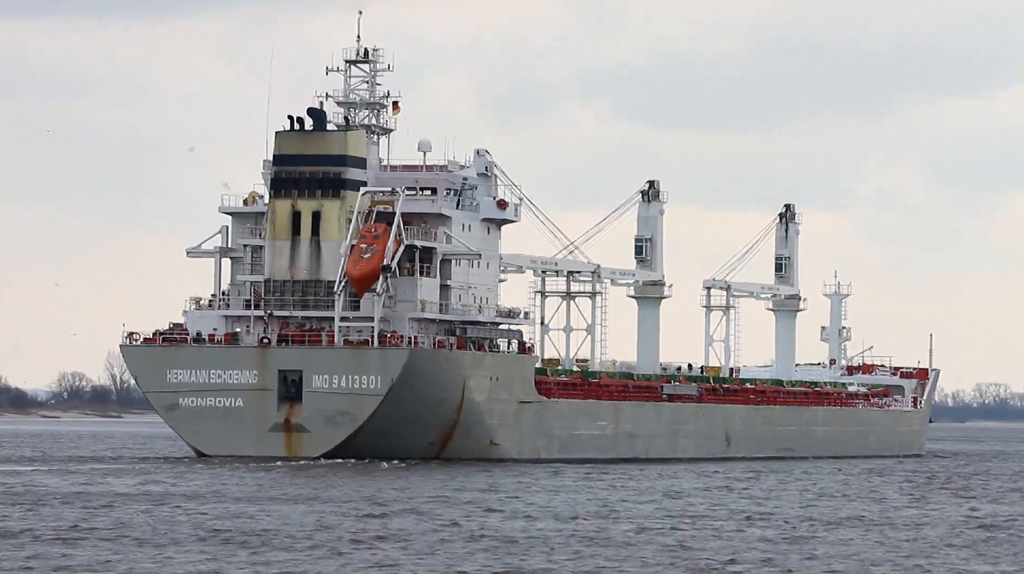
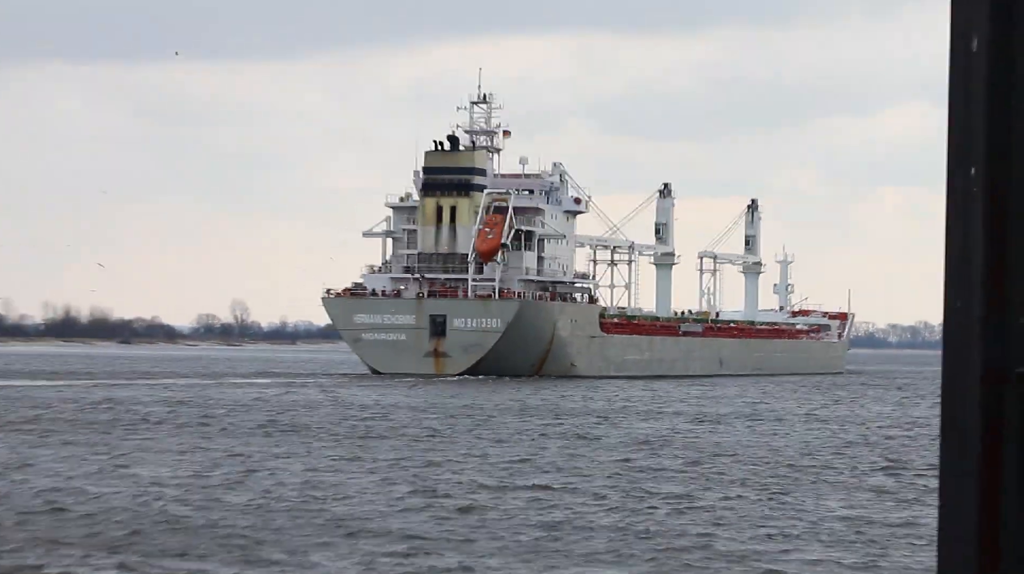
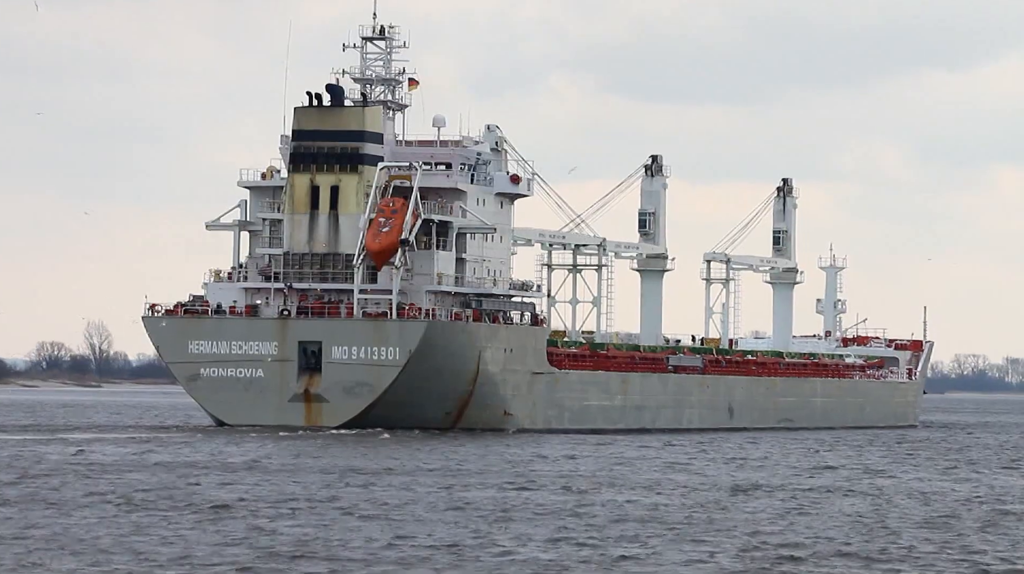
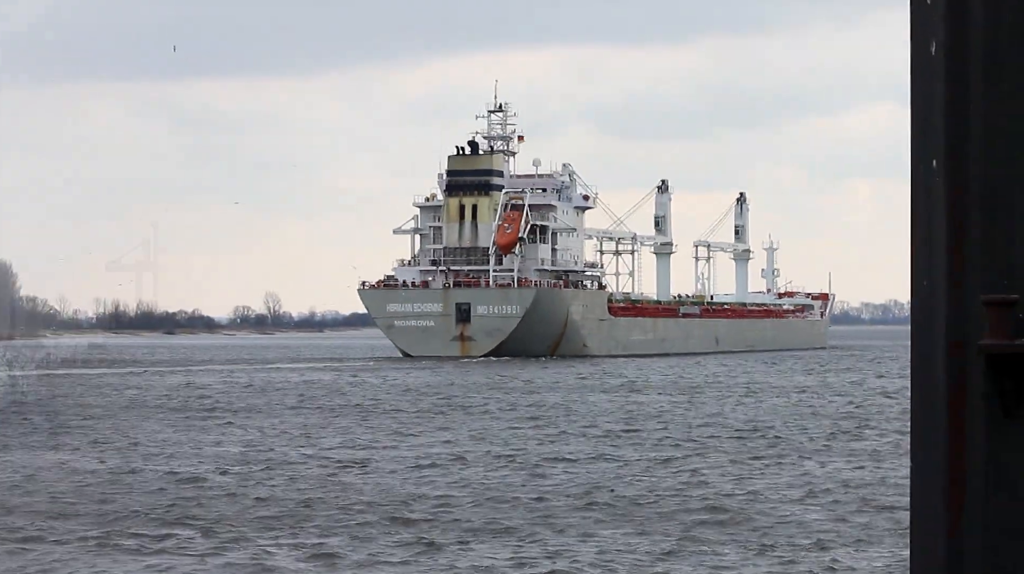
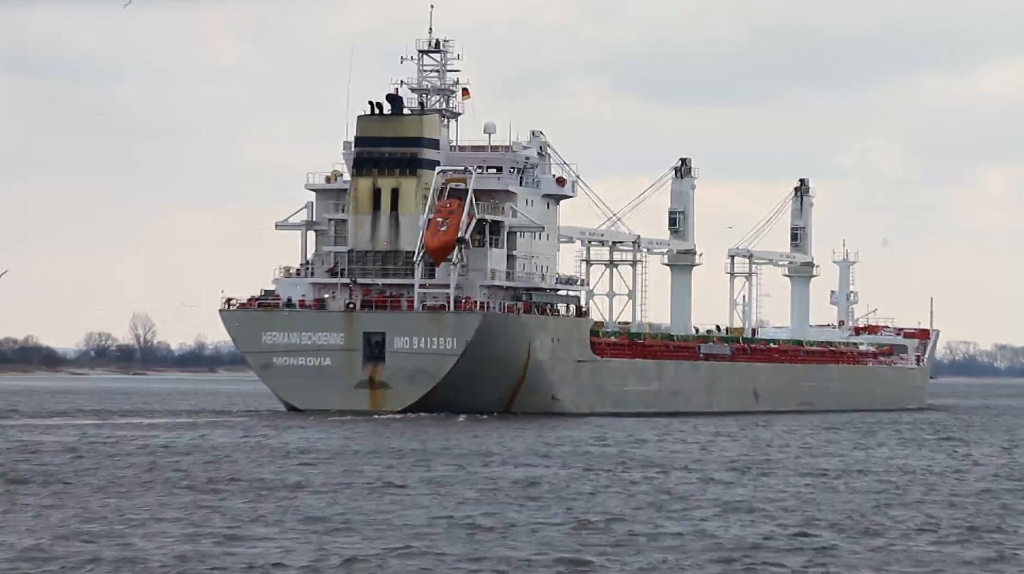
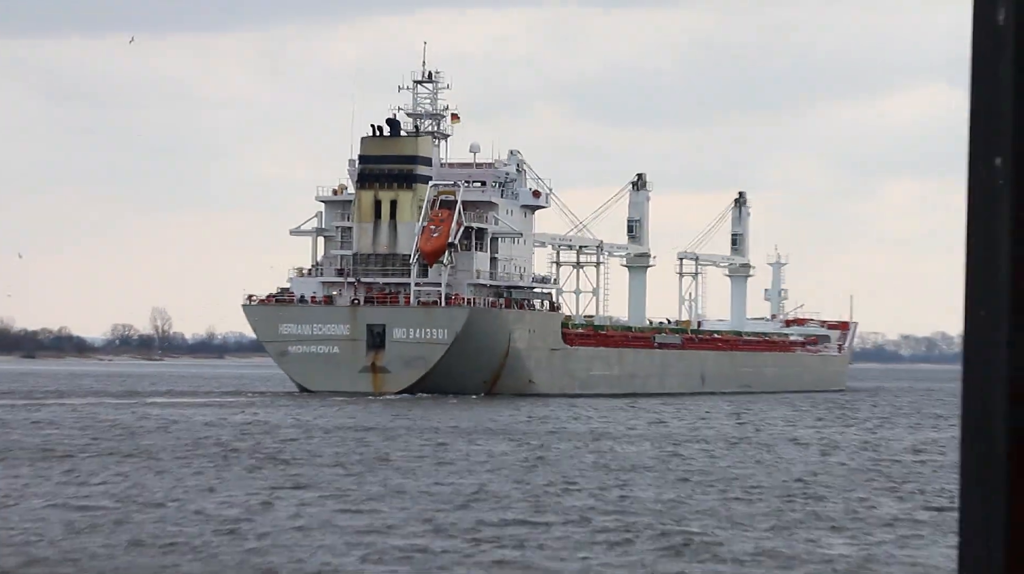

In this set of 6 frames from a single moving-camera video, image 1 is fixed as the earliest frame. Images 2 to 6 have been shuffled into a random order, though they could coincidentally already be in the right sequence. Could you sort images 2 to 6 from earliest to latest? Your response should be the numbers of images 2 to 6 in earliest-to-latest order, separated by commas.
3, 5, 6, 2, 4
